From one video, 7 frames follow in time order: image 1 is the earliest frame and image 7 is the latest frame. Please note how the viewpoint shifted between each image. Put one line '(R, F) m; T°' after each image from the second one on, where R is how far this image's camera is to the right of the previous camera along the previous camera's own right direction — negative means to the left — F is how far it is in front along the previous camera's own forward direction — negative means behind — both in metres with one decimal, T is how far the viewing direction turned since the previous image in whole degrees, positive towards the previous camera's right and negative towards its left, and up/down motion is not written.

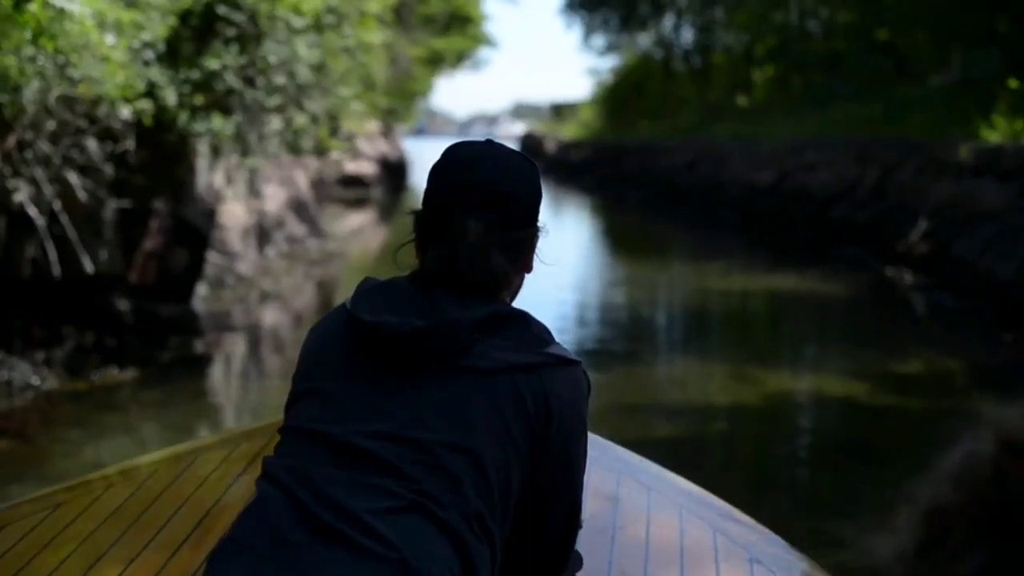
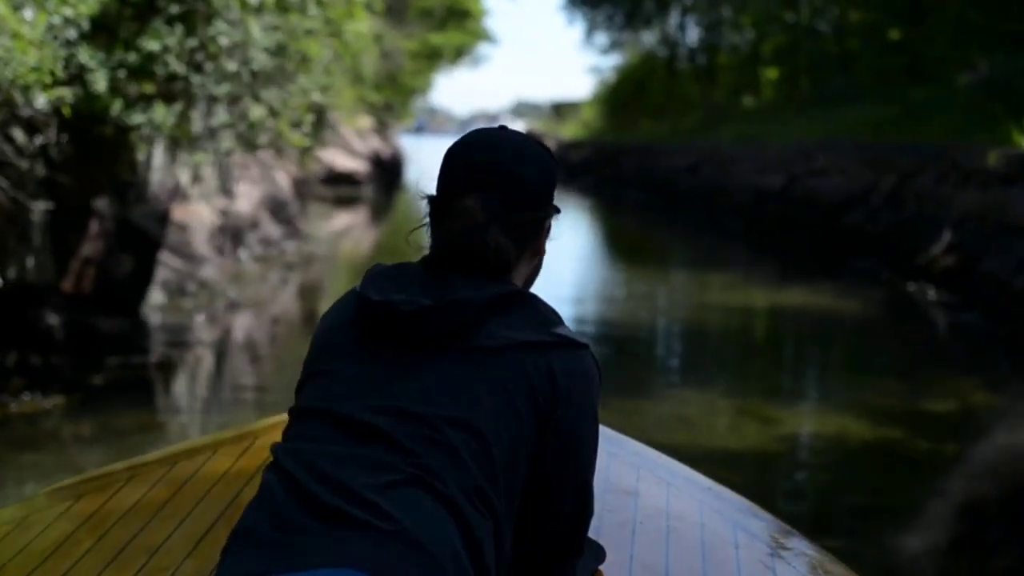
(0.0, +0.6) m; 0°
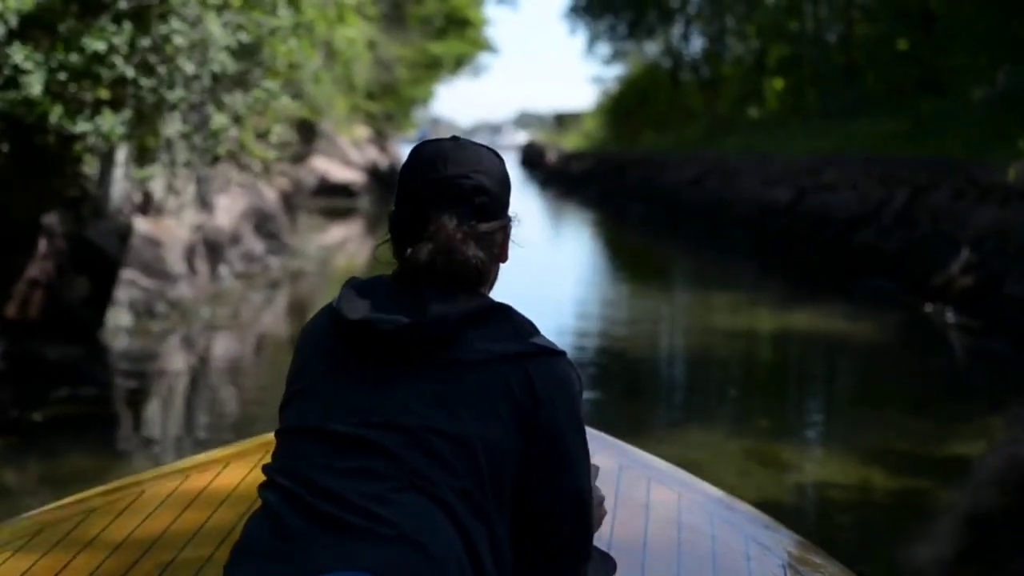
(0.0, +0.4) m; 0°
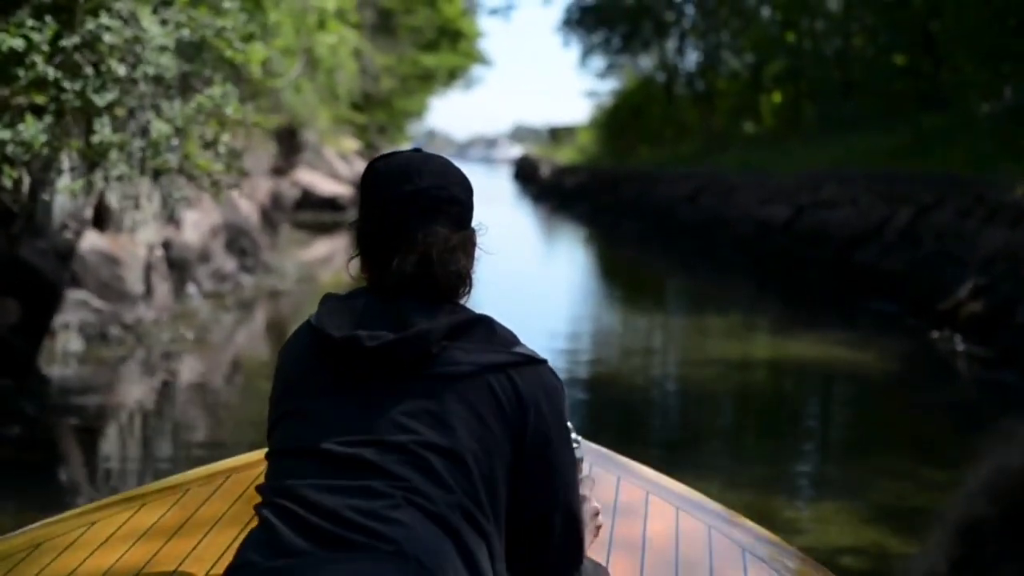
(+0.1, +0.4) m; 0°
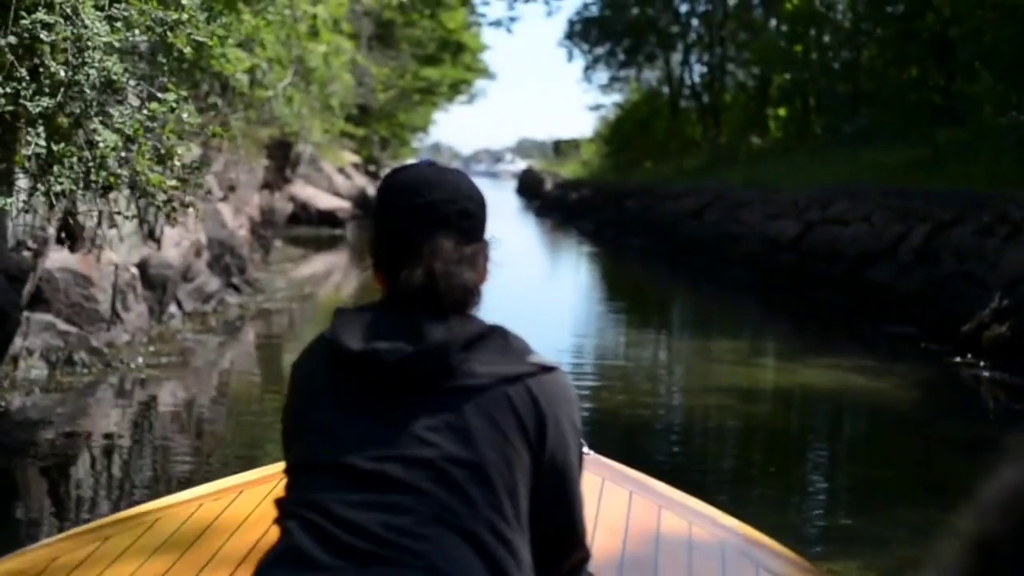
(0.0, +0.3) m; 0°
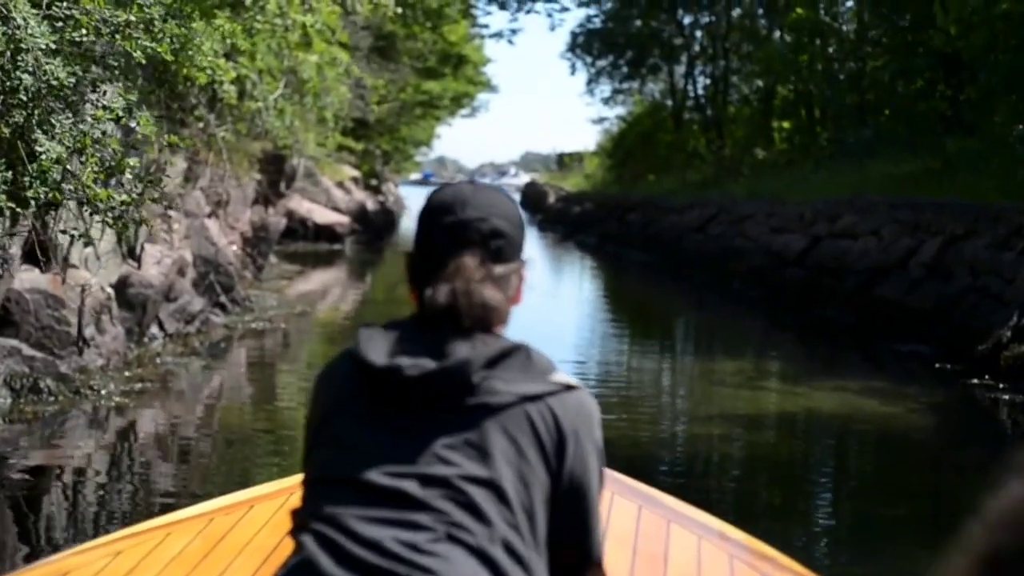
(0.0, +0.3) m; 0°
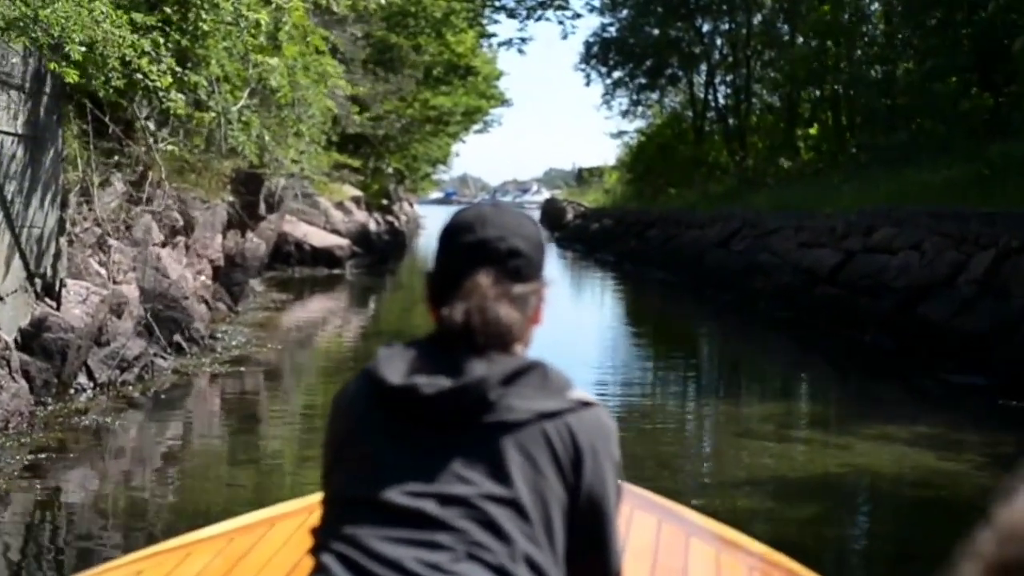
(+0.2, +0.9) m; -1°
